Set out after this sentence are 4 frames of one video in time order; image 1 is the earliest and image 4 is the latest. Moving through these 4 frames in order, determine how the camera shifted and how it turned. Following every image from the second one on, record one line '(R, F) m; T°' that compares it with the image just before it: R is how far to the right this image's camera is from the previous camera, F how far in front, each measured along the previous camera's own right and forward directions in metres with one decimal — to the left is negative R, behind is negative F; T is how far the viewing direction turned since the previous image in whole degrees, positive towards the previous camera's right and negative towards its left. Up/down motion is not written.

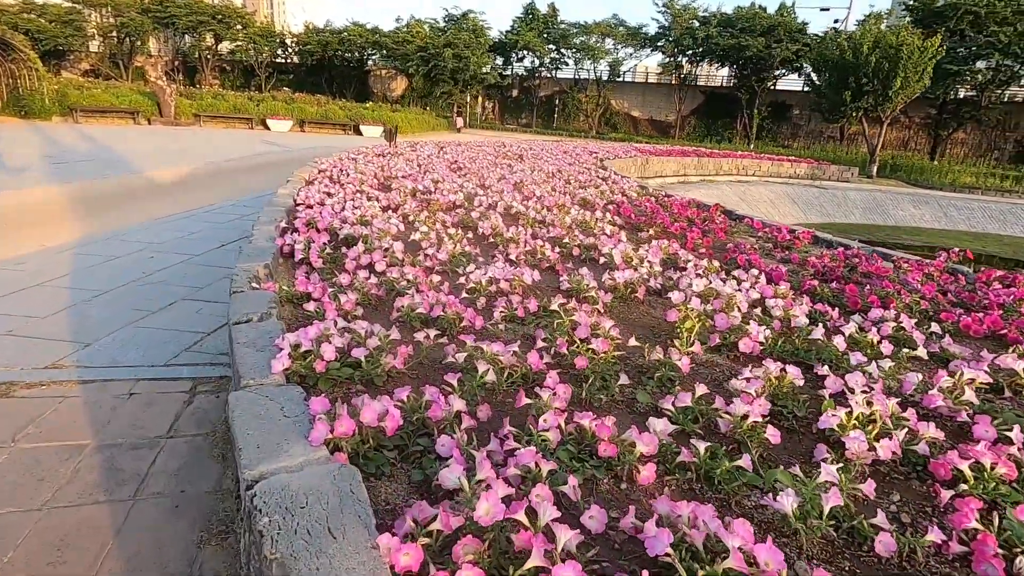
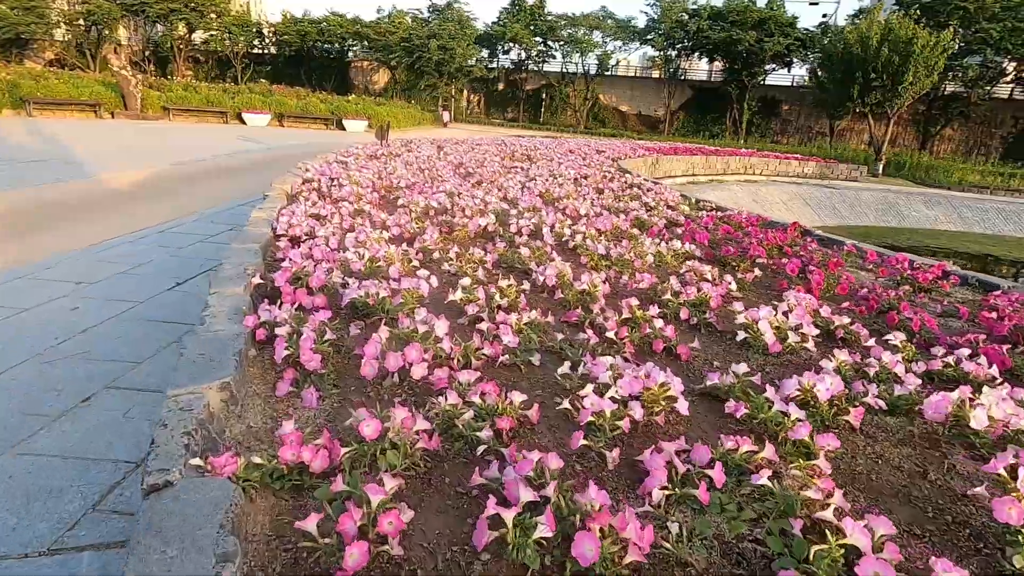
(-0.6, +1.4) m; +2°
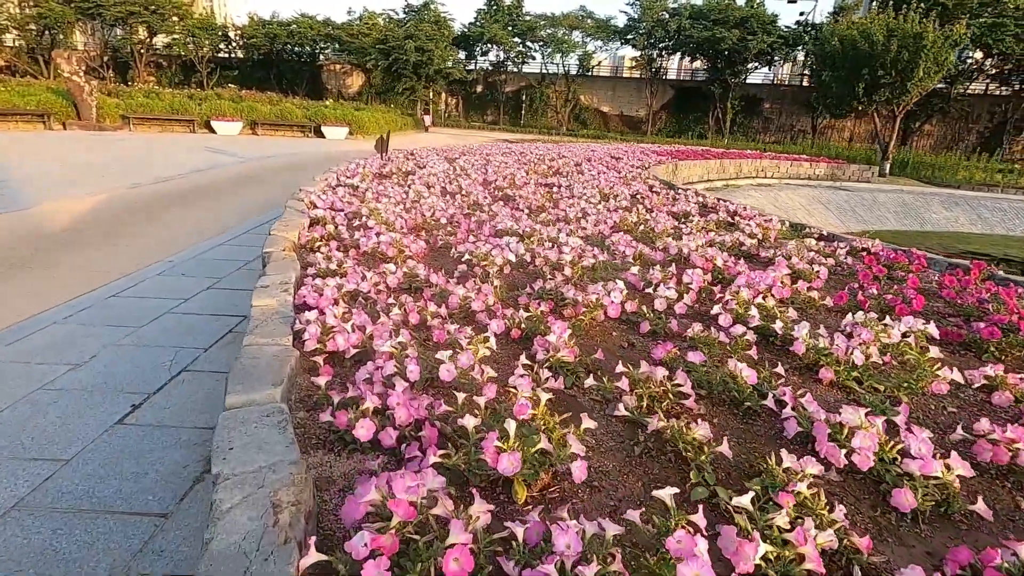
(-0.9, +1.6) m; +2°
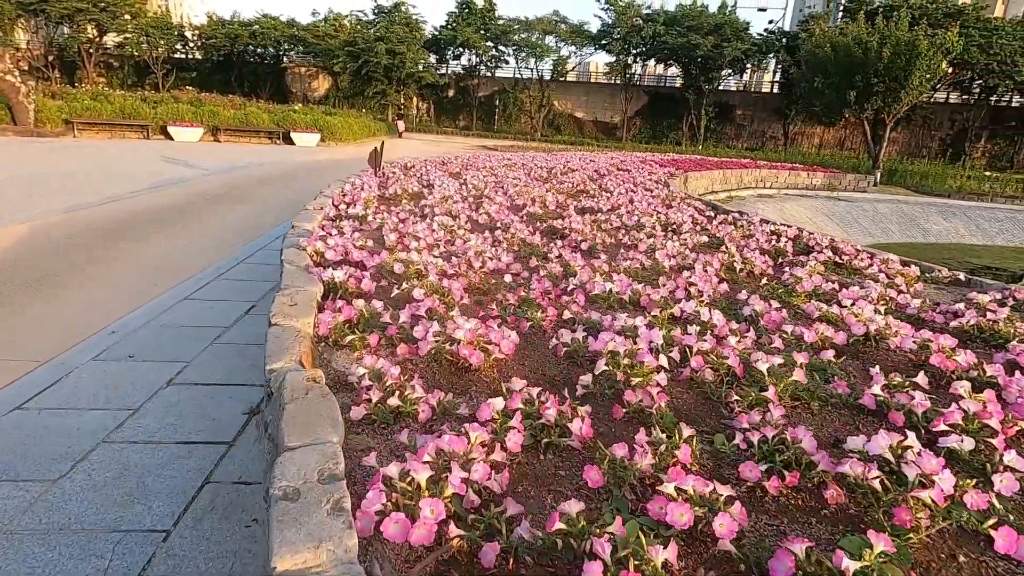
(-0.8, +1.4) m; +3°
